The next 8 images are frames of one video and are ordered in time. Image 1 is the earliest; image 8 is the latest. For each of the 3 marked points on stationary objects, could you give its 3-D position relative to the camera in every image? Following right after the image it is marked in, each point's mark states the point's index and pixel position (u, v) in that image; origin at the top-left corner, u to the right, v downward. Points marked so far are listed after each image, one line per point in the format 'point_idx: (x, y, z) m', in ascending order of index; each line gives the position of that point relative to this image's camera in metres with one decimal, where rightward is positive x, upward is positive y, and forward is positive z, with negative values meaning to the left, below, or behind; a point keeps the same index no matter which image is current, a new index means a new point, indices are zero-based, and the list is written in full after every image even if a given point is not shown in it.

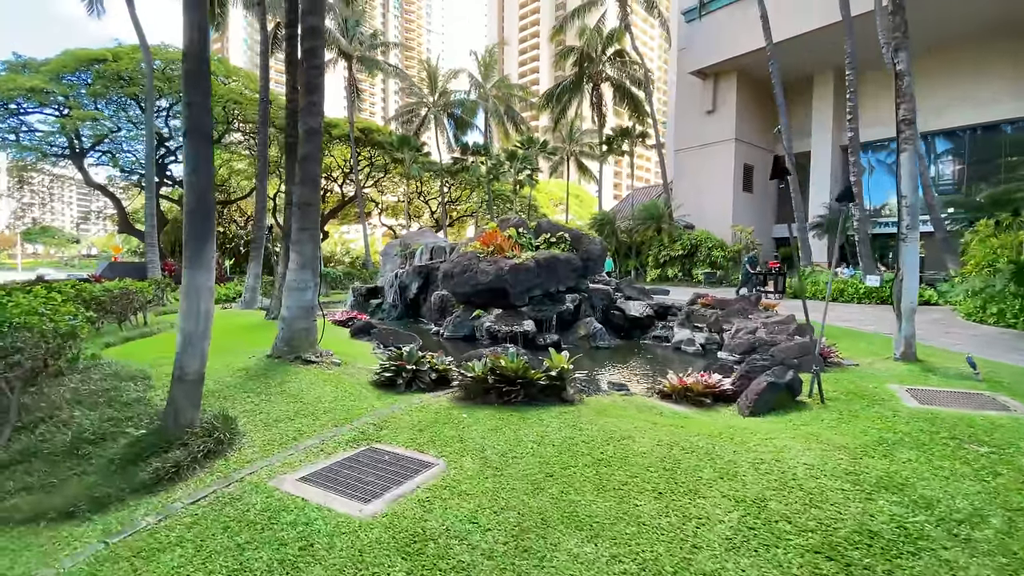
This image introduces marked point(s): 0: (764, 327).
0: (+5.2, -0.8, +9.9) m
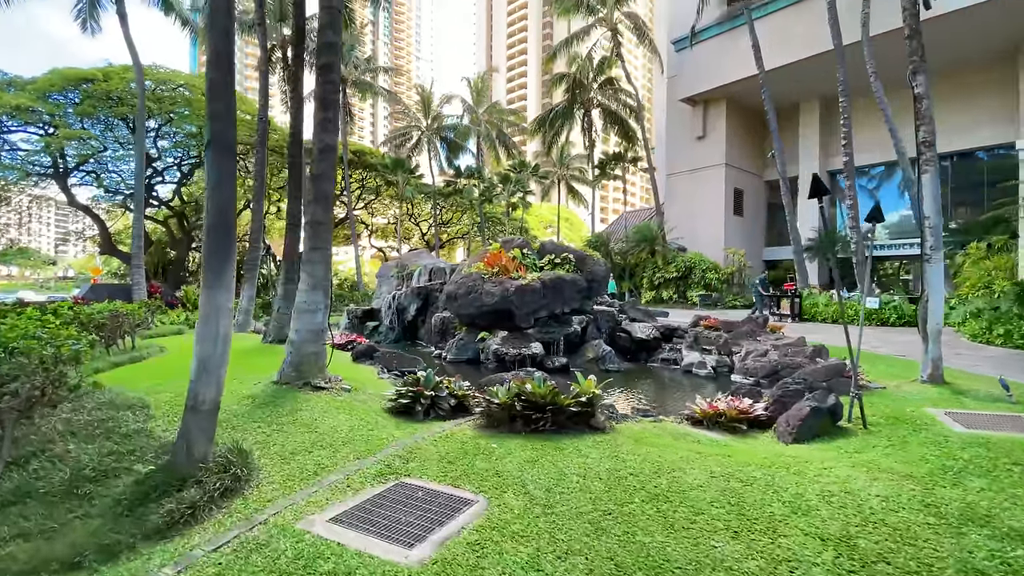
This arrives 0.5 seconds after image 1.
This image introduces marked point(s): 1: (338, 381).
0: (+5.4, -1.3, +9.8) m
1: (-2.4, -1.3, +6.6) m
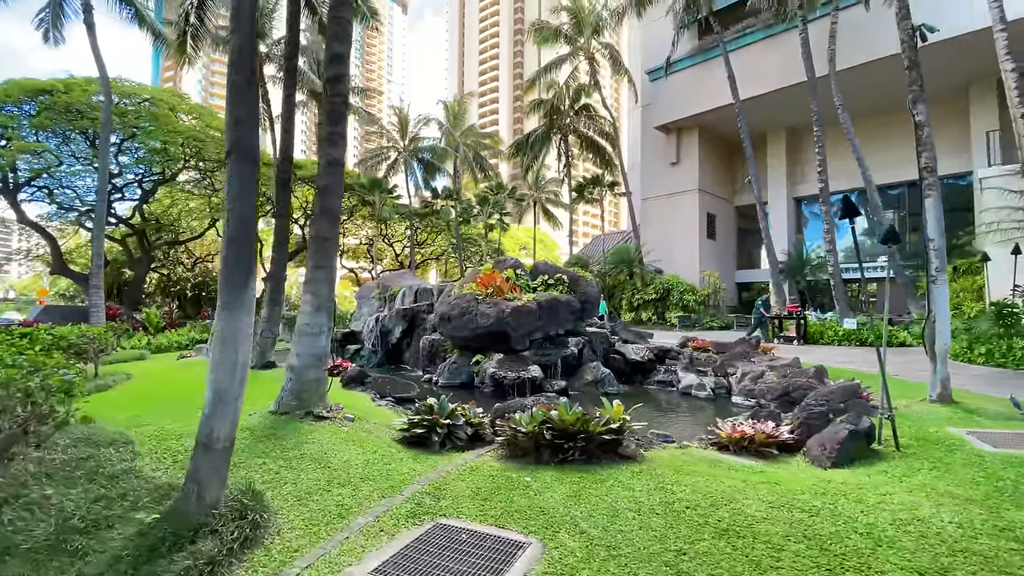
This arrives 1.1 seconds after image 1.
0: (+5.4, -1.7, +9.8) m
1: (-2.2, -1.6, +6.2) m
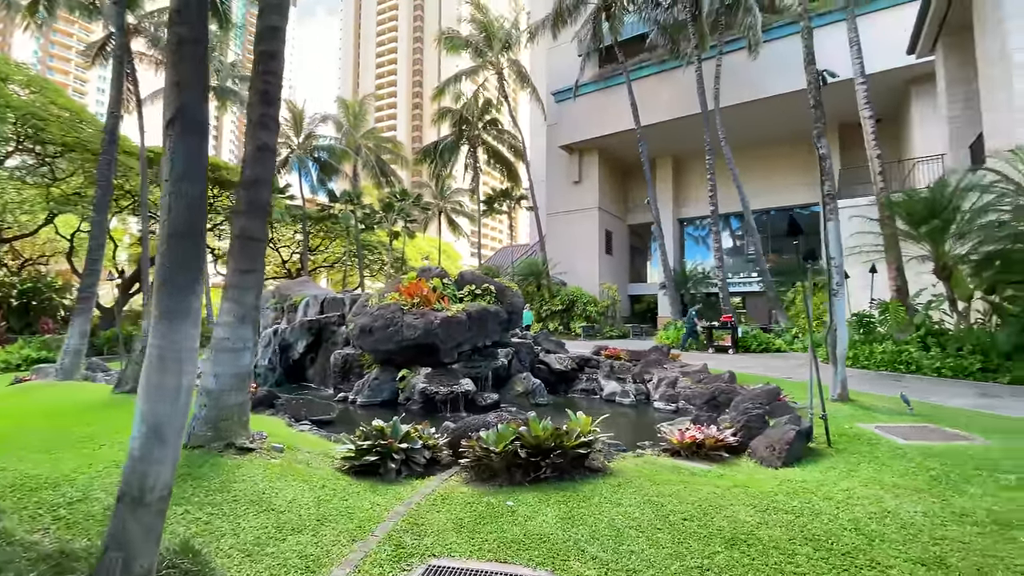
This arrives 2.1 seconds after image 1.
0: (+3.9, -2.0, +10.5) m
1: (-2.7, -1.7, +5.3) m
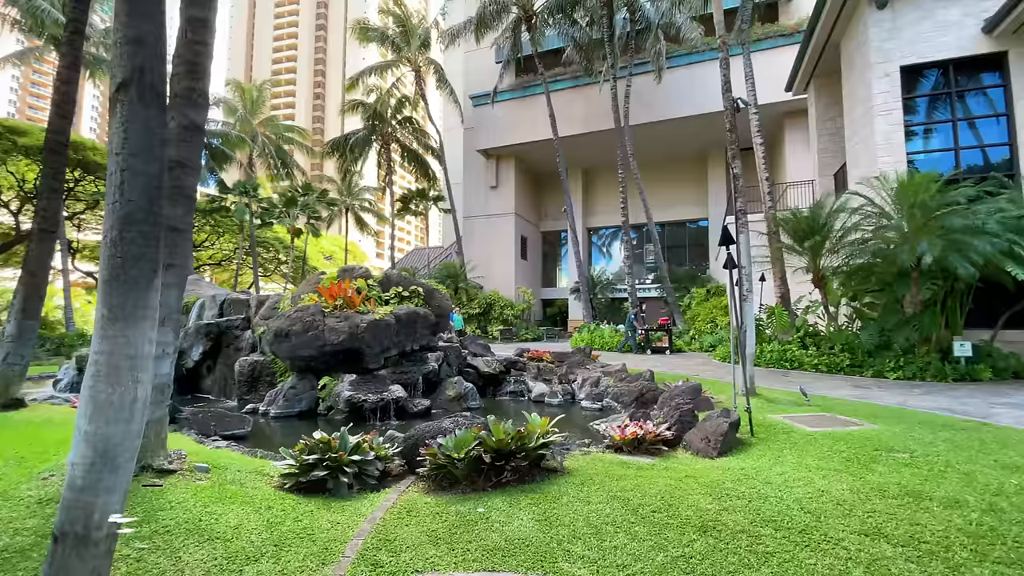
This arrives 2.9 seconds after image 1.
0: (+2.3, -2.1, +11.0) m
1: (-3.2, -1.7, +4.6) m
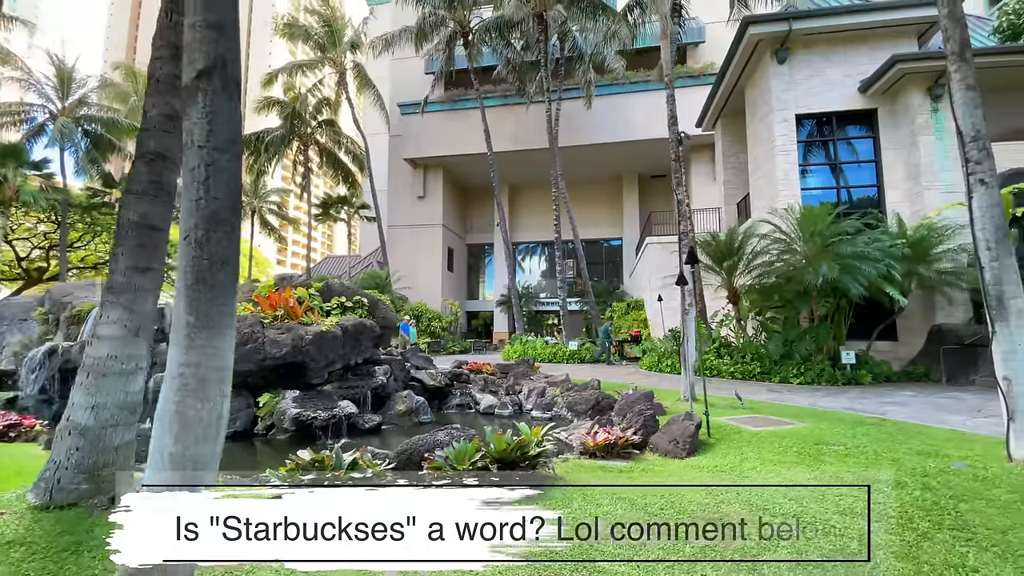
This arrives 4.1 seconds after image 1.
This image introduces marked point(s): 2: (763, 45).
0: (+1.1, -2.4, +11.4) m
1: (-3.1, -1.7, +4.1) m
2: (+7.6, +7.4, +14.4) m
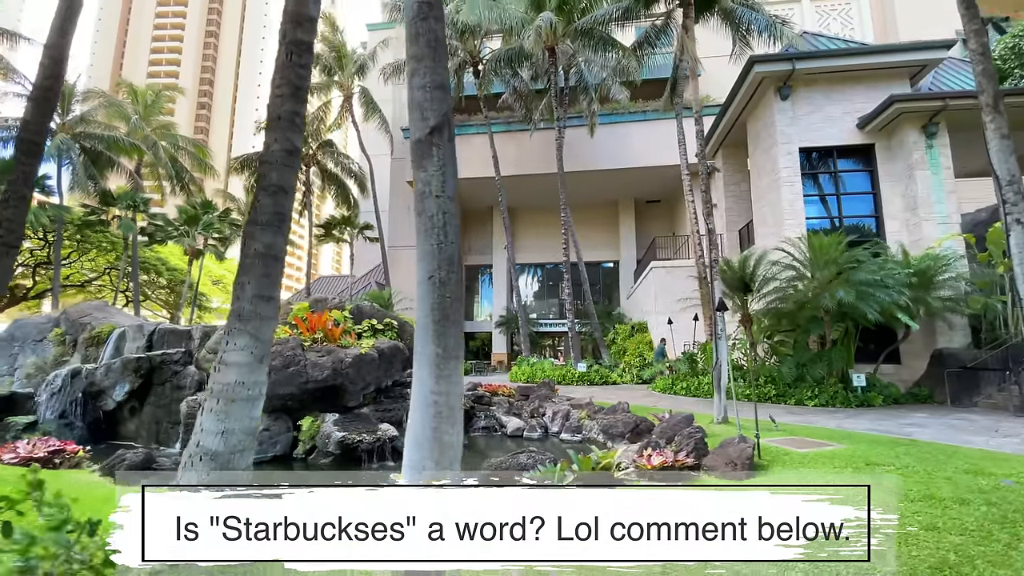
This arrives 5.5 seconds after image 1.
0: (+1.7, -3.0, +11.6) m
1: (-2.1, -1.9, +4.1) m
2: (+8.2, +6.6, +15.3) m
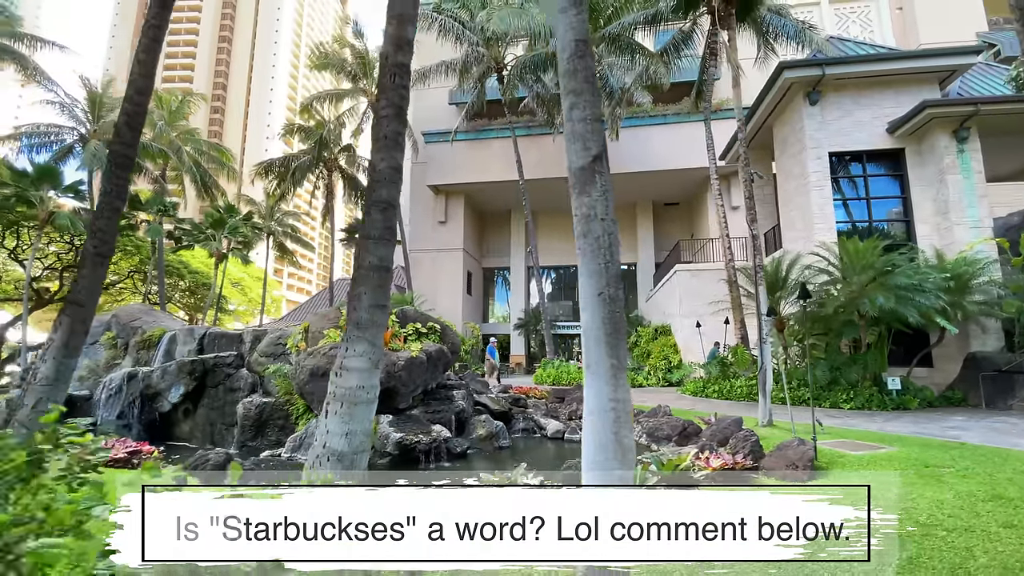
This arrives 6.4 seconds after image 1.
0: (+2.7, -3.1, +11.8) m
1: (-1.2, -2.0, +4.4) m
2: (+9.2, +6.5, +15.4) m
